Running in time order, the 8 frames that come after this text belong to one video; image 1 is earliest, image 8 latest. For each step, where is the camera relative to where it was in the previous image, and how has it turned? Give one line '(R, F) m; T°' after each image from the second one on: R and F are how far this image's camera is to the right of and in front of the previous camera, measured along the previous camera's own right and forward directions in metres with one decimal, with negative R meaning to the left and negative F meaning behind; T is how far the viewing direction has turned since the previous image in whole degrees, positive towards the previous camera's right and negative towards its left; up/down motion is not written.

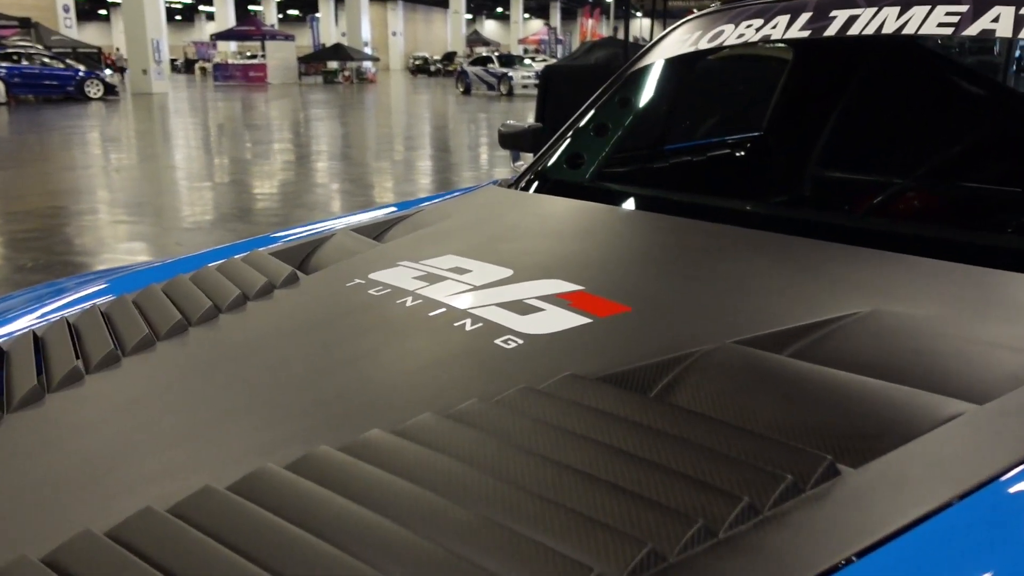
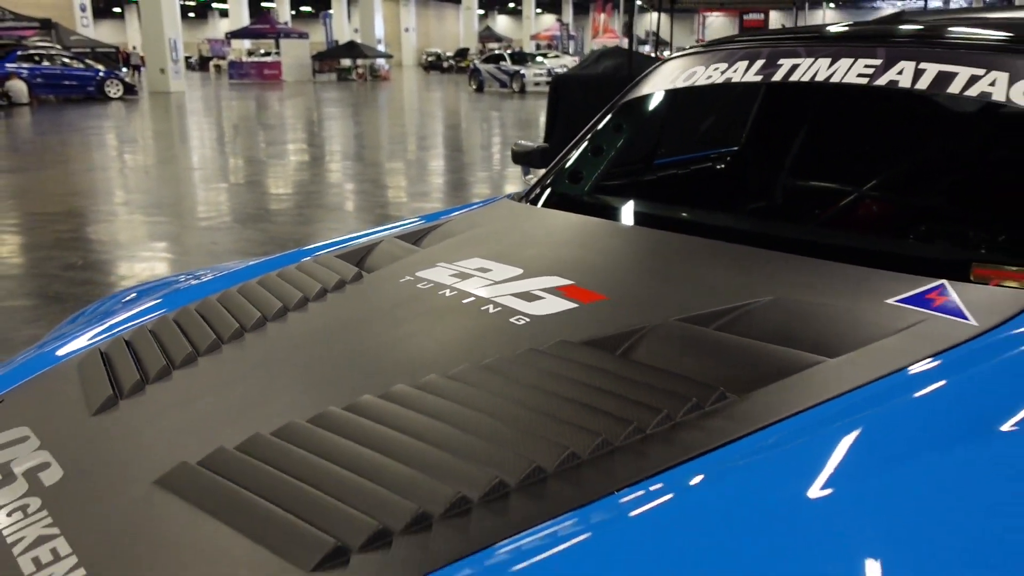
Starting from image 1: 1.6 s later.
(0.0, -0.4) m; -1°
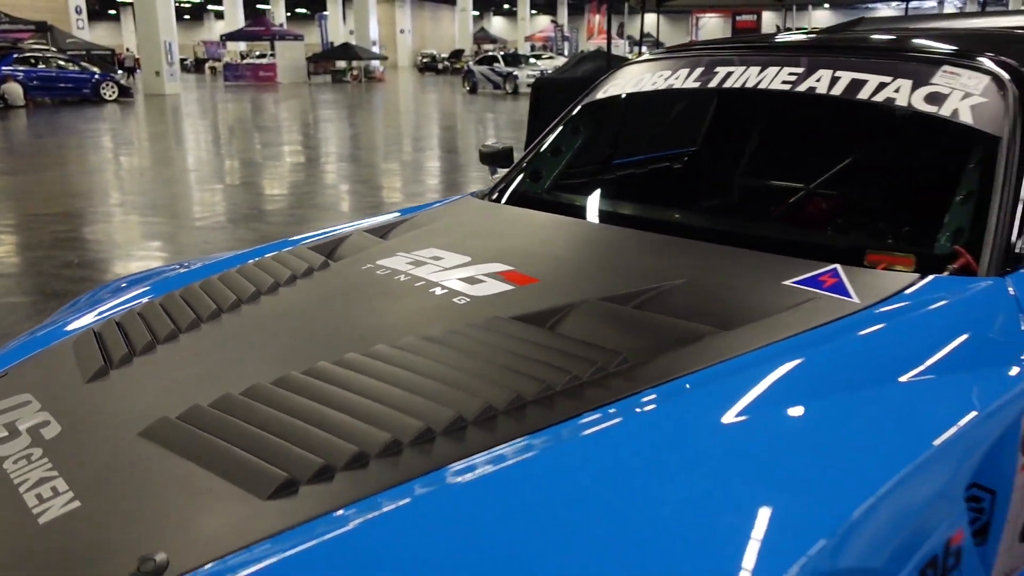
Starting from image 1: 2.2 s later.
(+0.1, -0.2) m; 0°
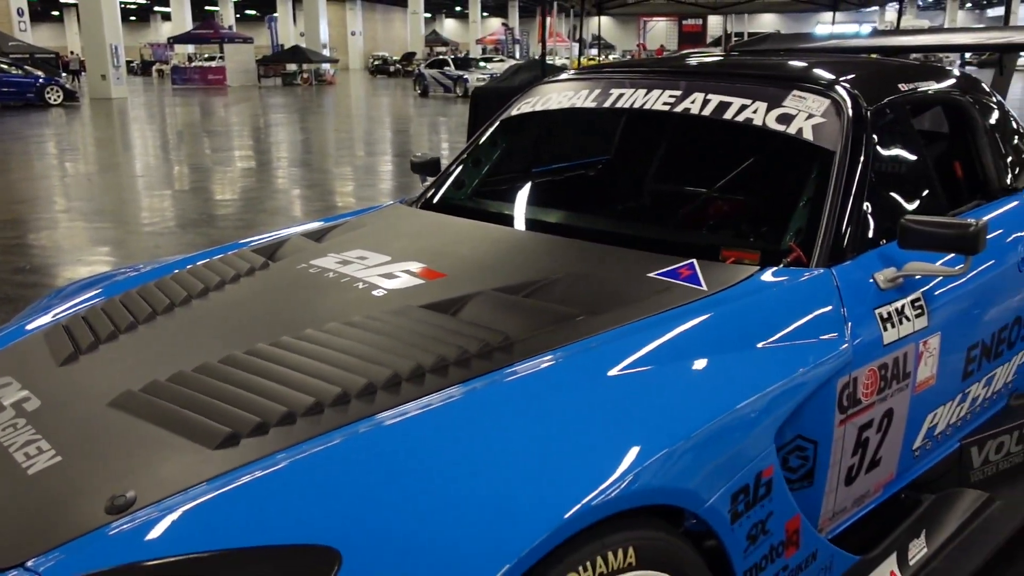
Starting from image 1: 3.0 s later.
(+0.1, -0.3) m; +3°
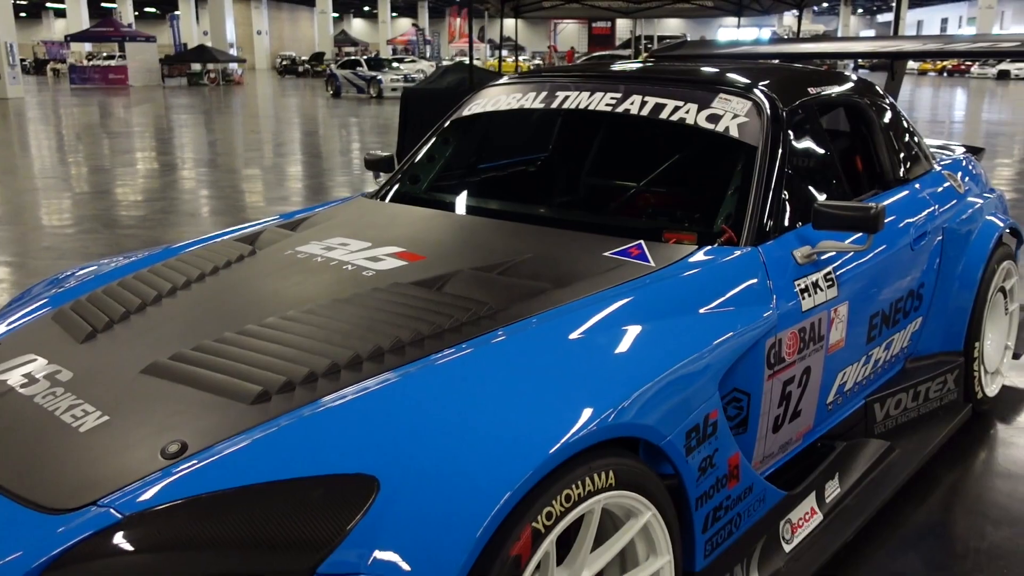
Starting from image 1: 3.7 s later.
(-0.1, -0.2) m; +5°
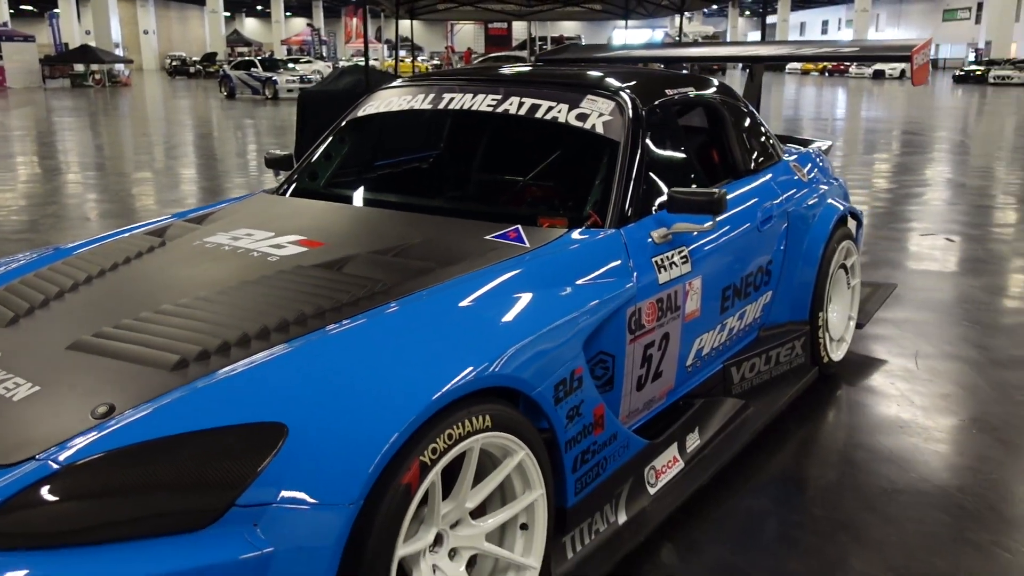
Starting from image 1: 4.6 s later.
(0.0, -0.3) m; +6°
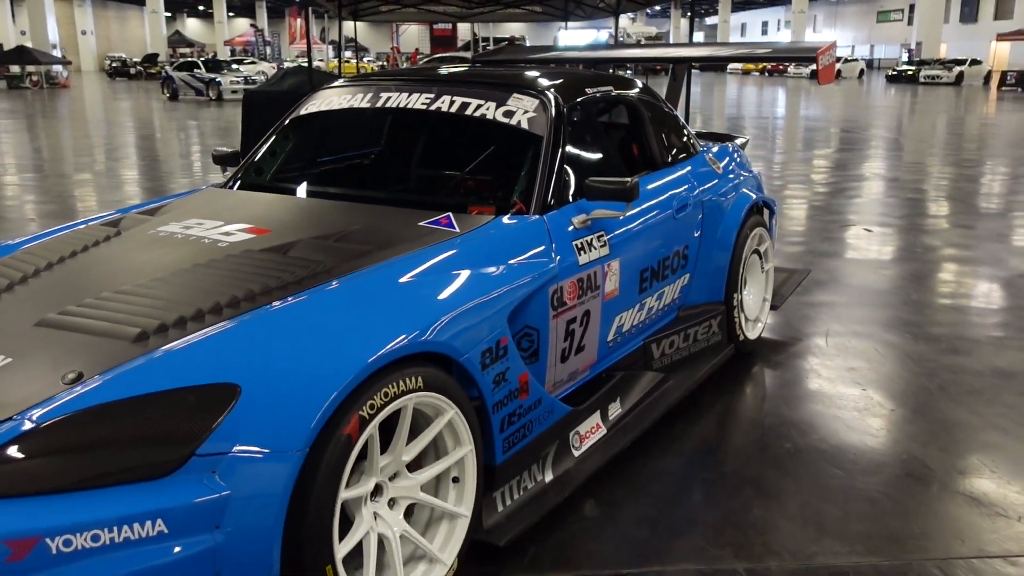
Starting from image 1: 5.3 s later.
(+0.1, -0.2) m; +3°
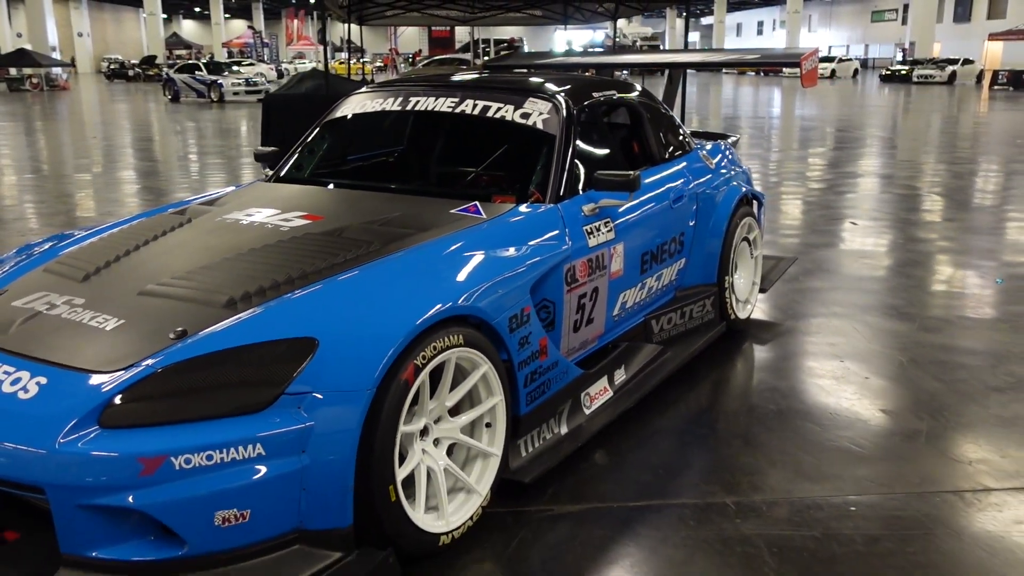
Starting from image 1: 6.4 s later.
(-0.1, -0.4) m; 0°
